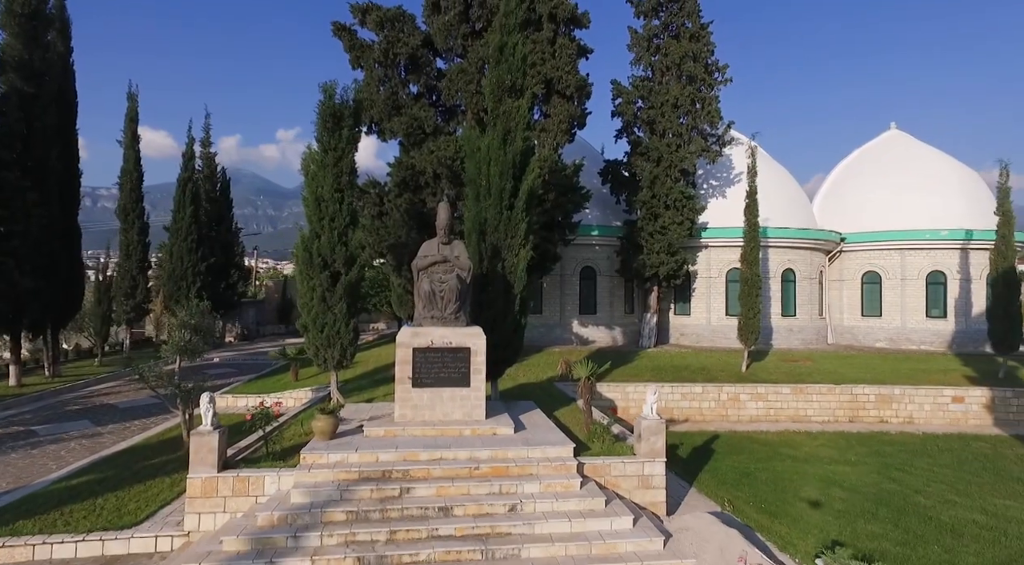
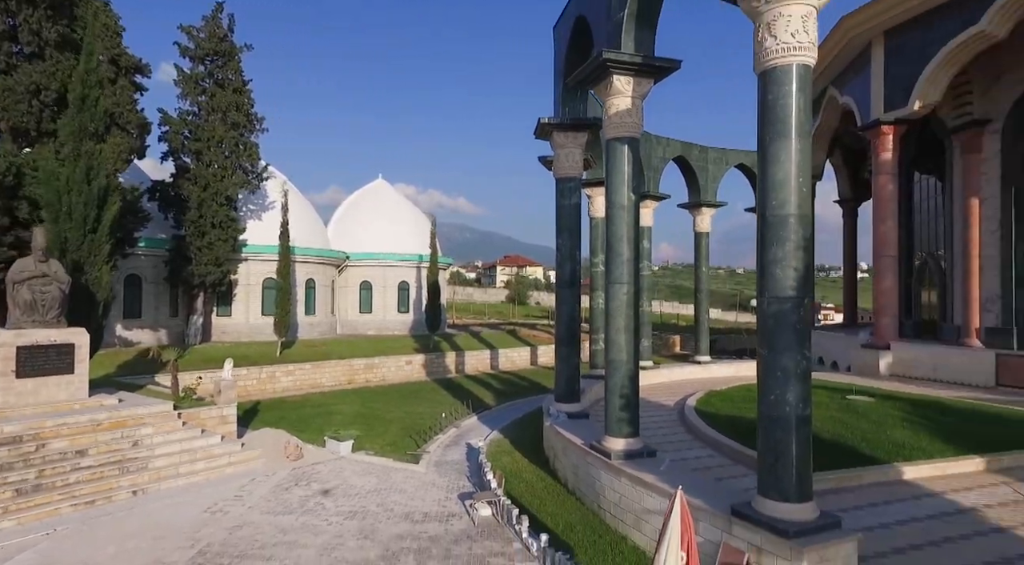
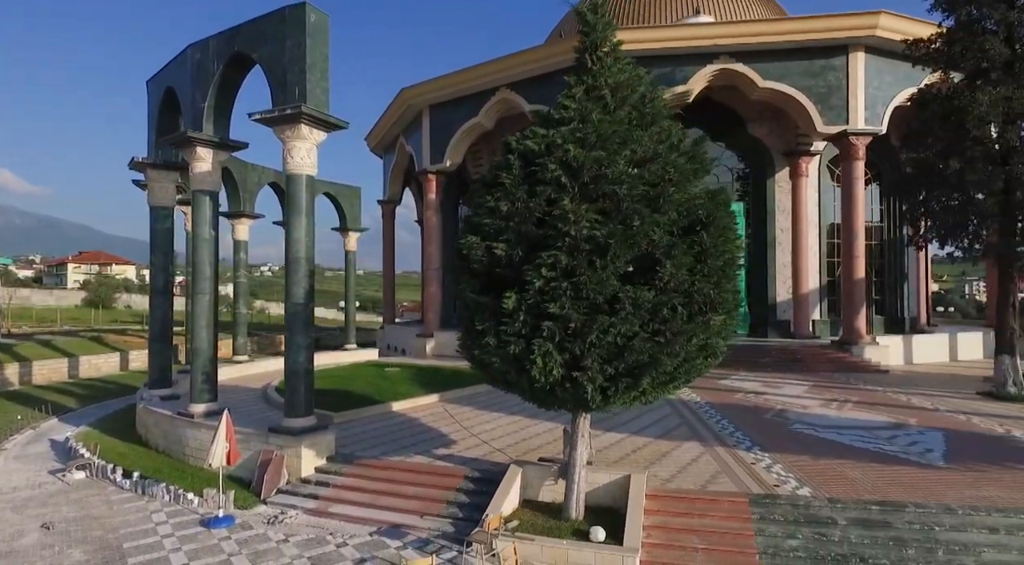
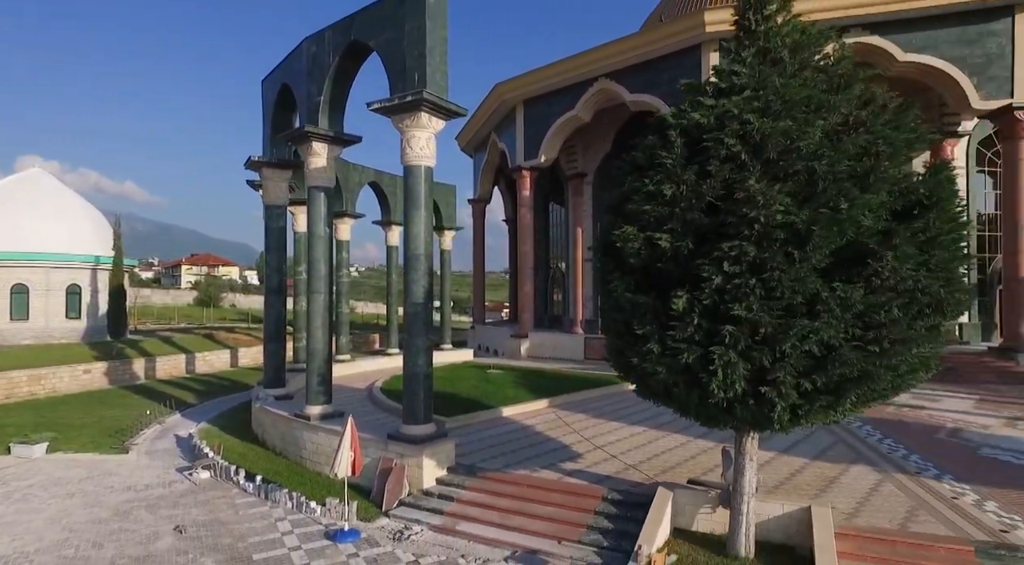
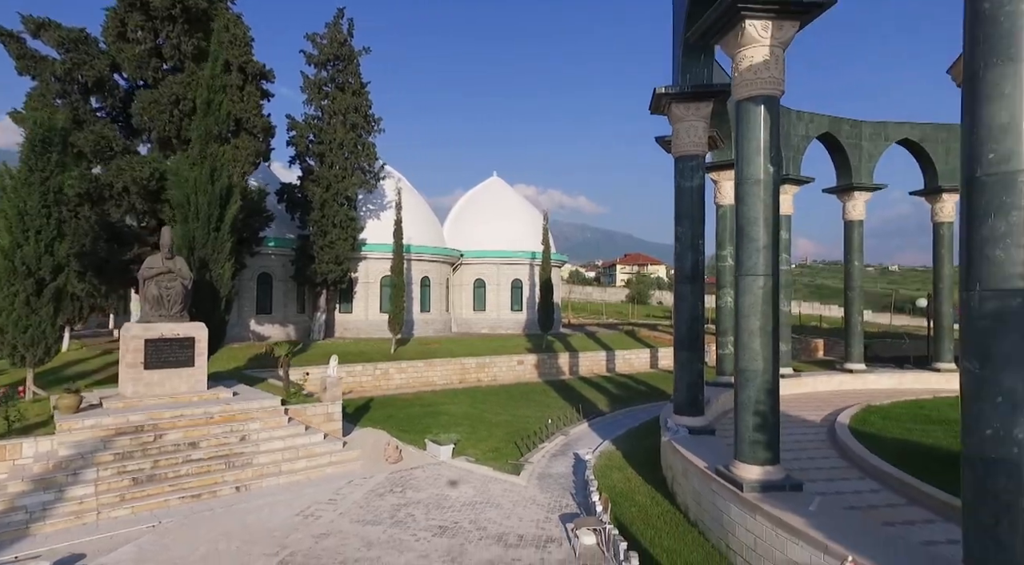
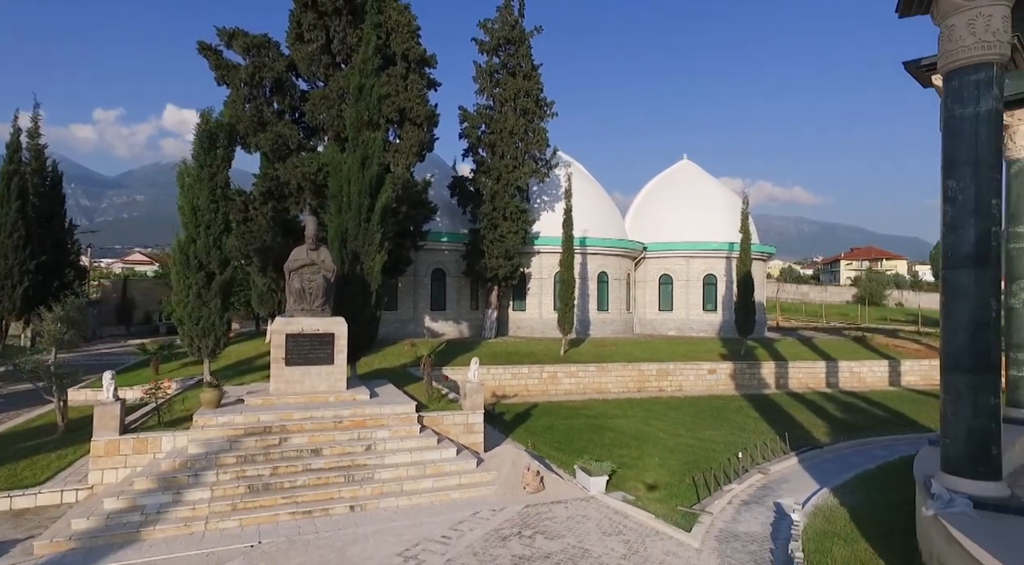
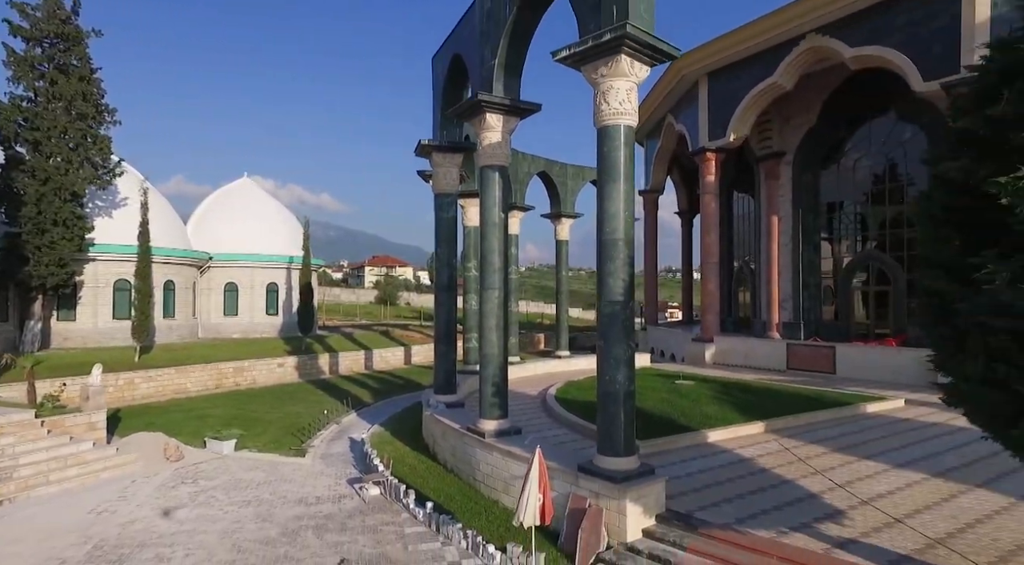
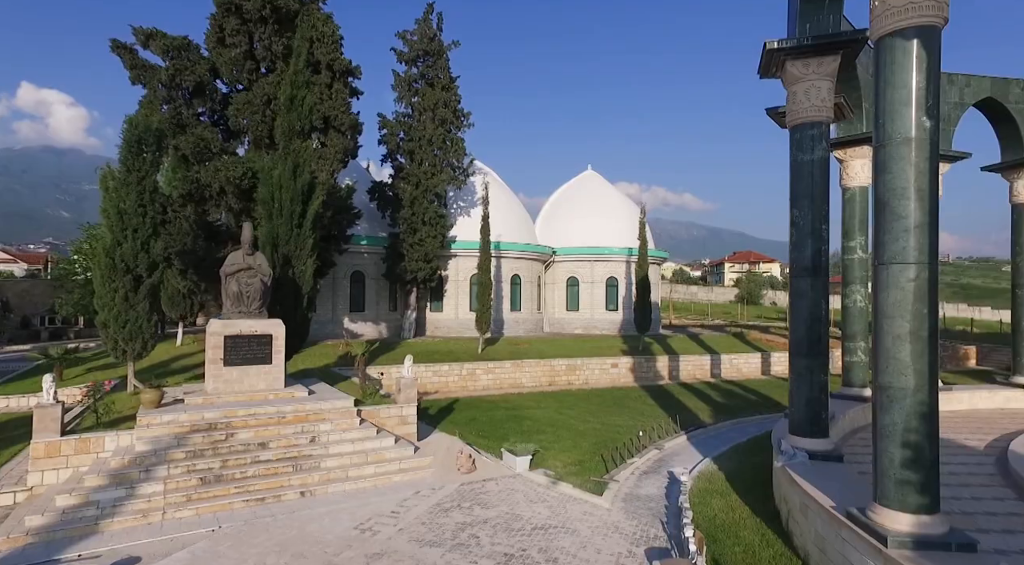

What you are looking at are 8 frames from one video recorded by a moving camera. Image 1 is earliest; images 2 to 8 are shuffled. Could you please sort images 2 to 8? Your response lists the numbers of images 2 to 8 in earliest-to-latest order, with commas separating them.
6, 8, 5, 2, 7, 4, 3
